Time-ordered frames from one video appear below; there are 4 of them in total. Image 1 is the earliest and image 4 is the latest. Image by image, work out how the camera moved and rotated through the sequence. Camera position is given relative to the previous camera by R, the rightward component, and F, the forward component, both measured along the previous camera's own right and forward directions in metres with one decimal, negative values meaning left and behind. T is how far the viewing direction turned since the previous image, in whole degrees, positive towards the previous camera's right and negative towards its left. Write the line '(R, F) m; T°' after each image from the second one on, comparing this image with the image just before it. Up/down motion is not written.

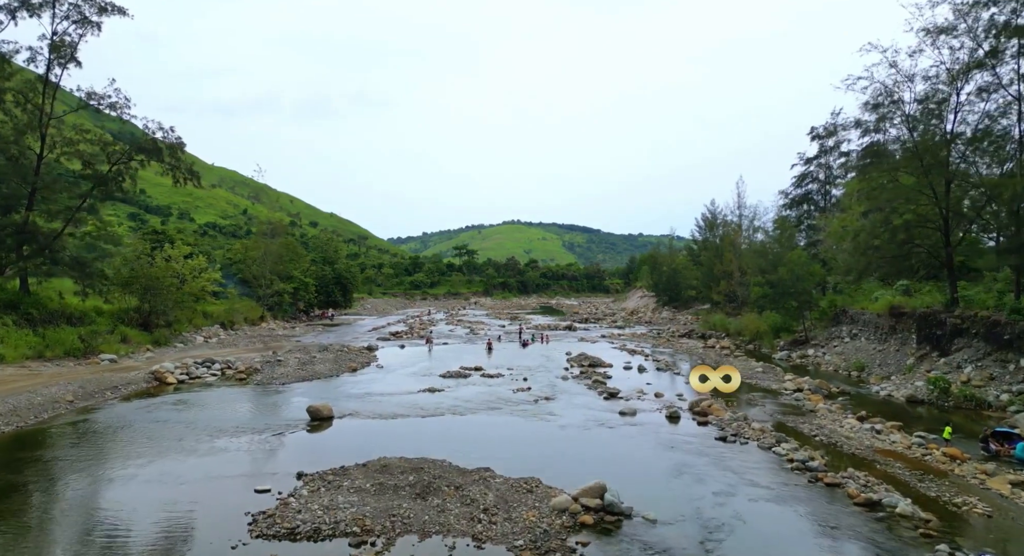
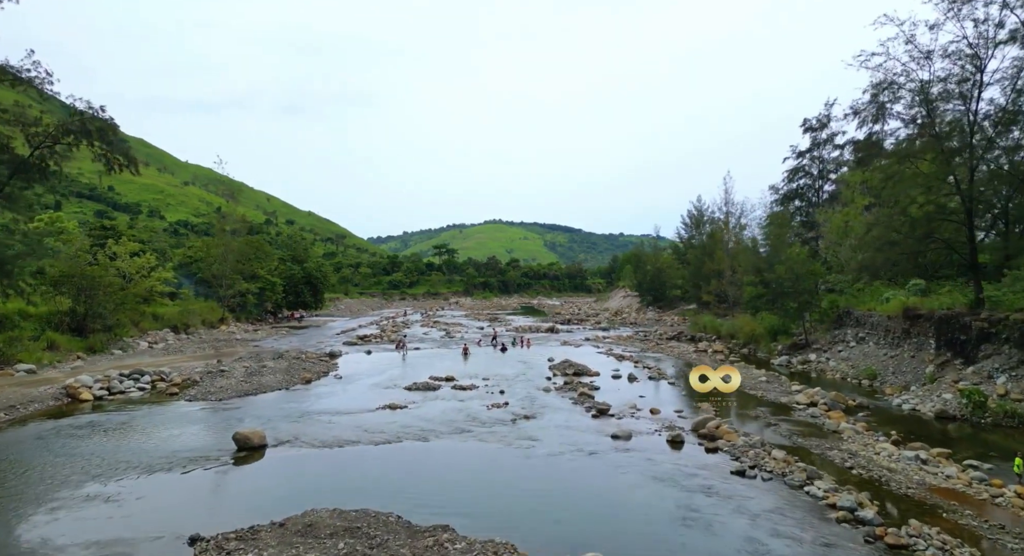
(+0.3, +3.5) m; +2°
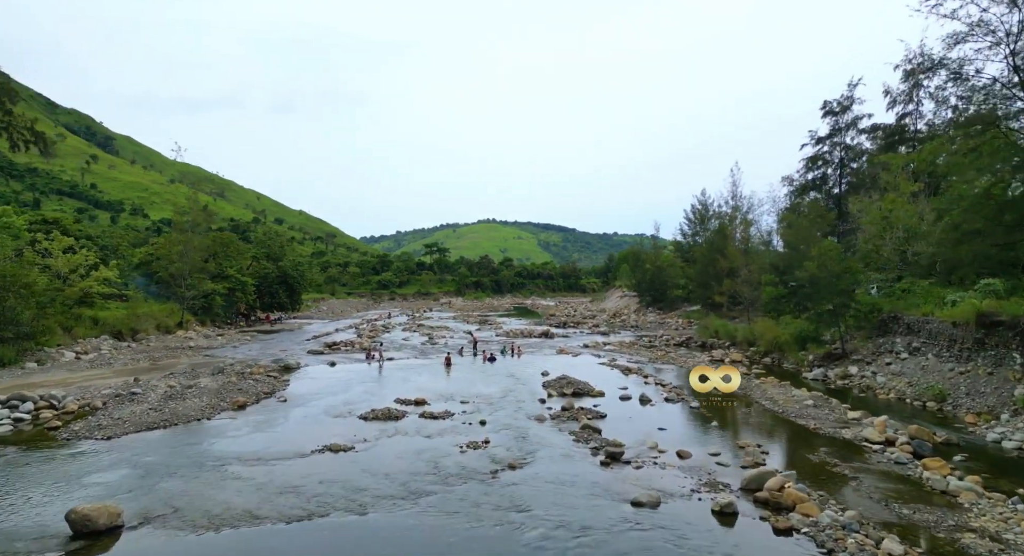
(+0.4, +5.5) m; +1°
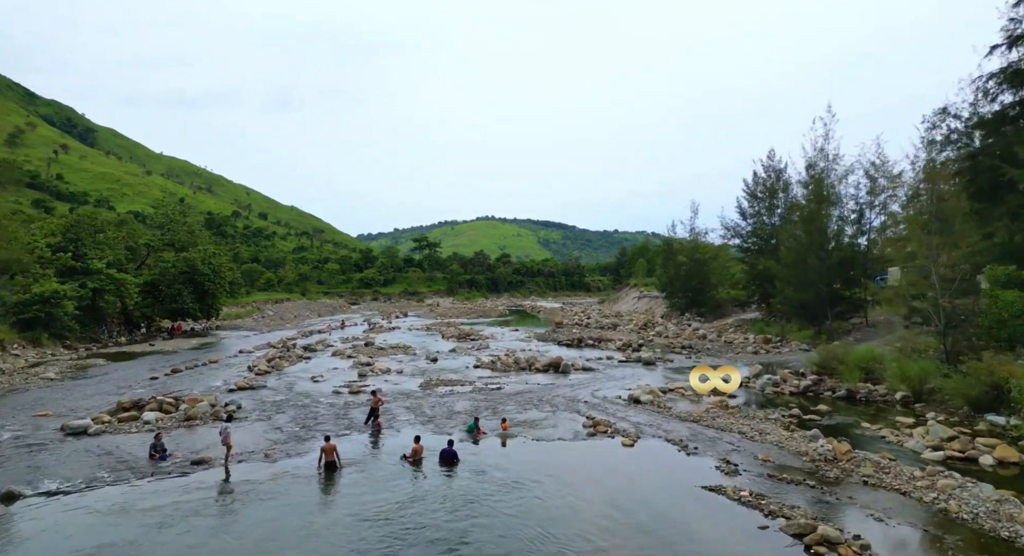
(+0.6, +20.6) m; 0°
